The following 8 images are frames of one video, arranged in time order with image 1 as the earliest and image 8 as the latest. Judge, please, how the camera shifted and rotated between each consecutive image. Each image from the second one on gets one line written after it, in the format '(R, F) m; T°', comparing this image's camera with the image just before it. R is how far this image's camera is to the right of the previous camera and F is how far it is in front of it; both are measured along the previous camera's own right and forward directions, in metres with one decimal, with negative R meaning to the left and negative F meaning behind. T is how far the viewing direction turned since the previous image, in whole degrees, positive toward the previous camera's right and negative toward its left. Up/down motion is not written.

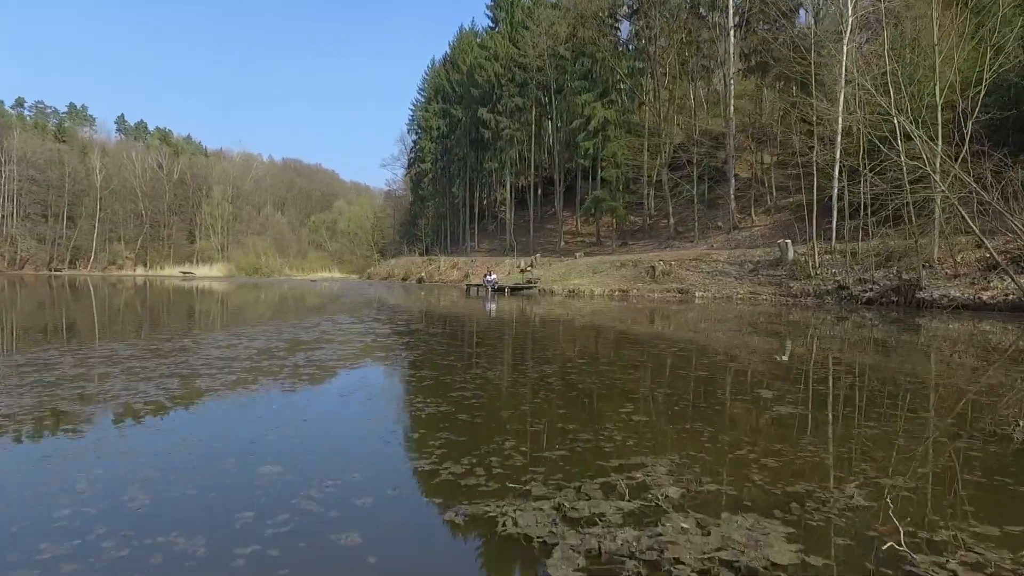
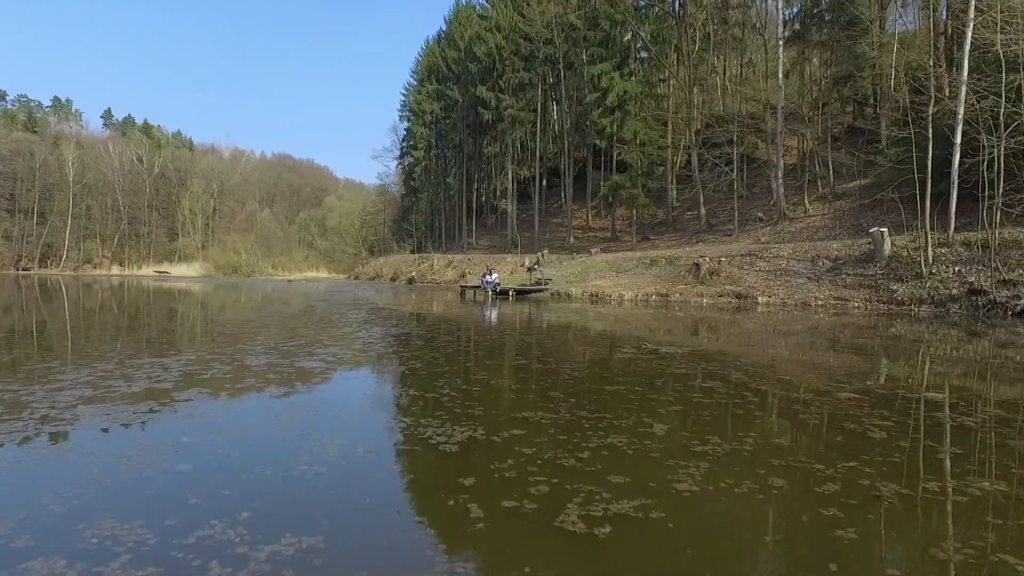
(-0.2, +4.9) m; 0°
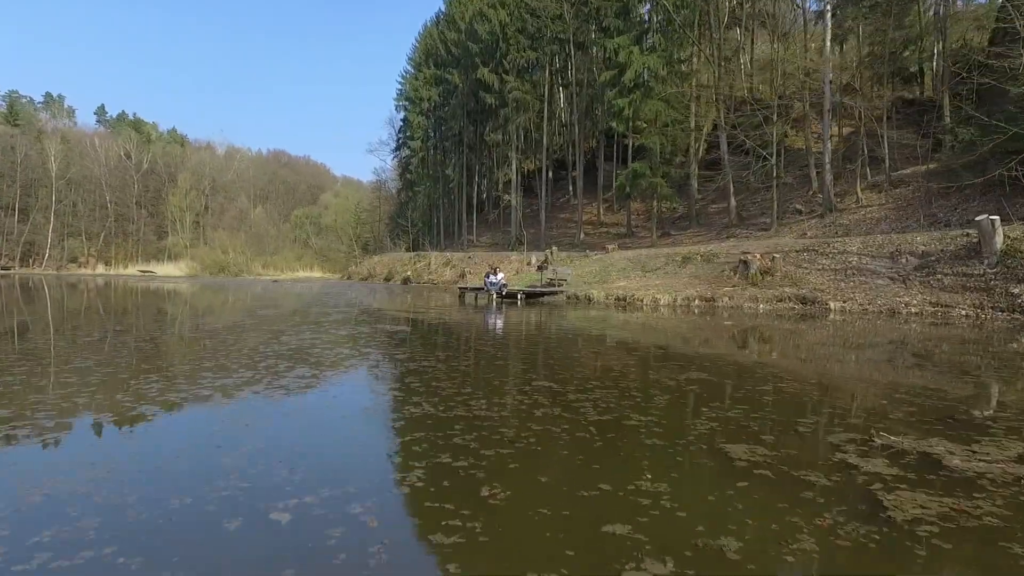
(-0.2, +3.2) m; 0°
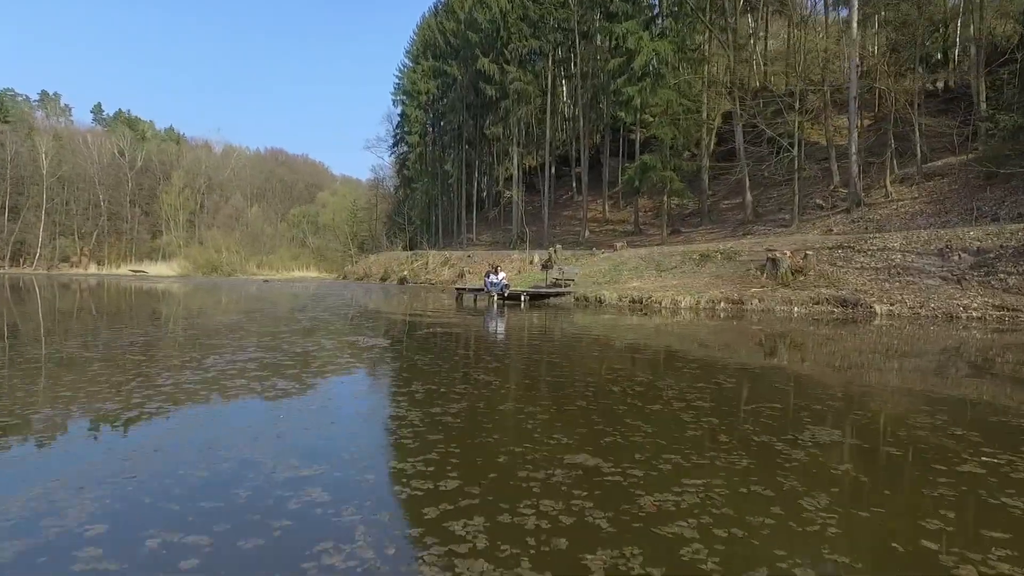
(-0.1, +1.5) m; 0°
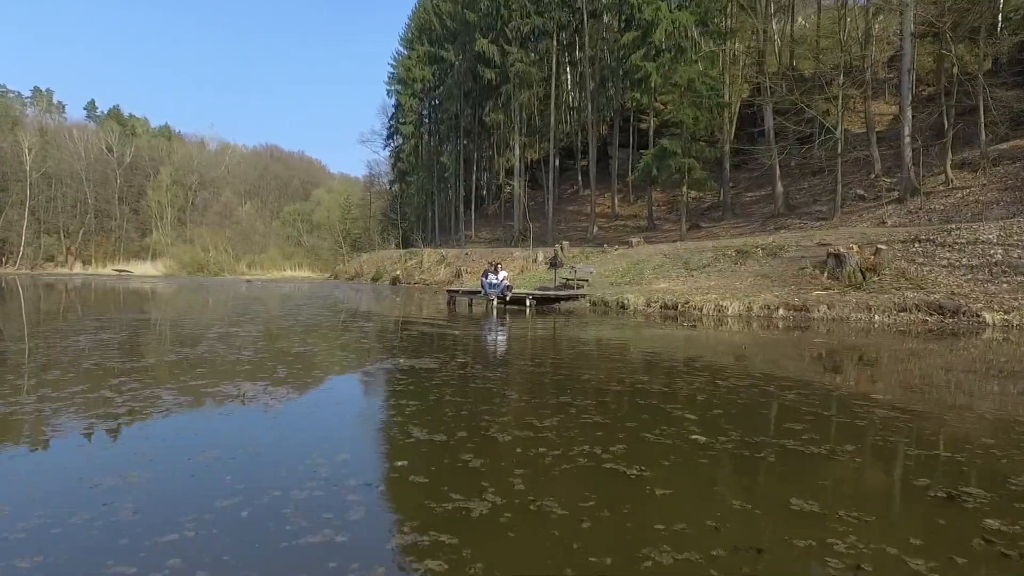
(-0.1, +2.6) m; 0°
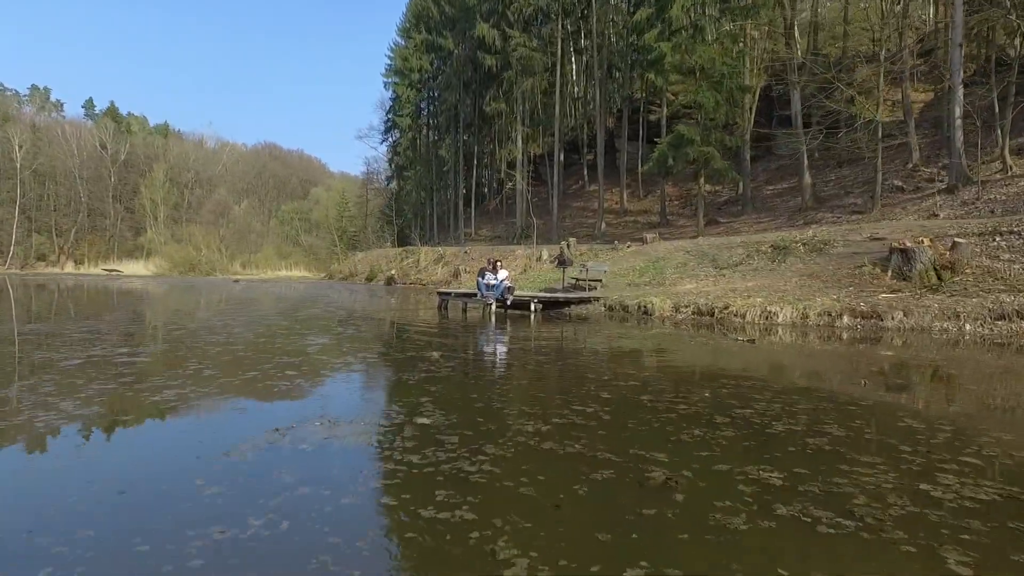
(0.0, +1.9) m; 0°
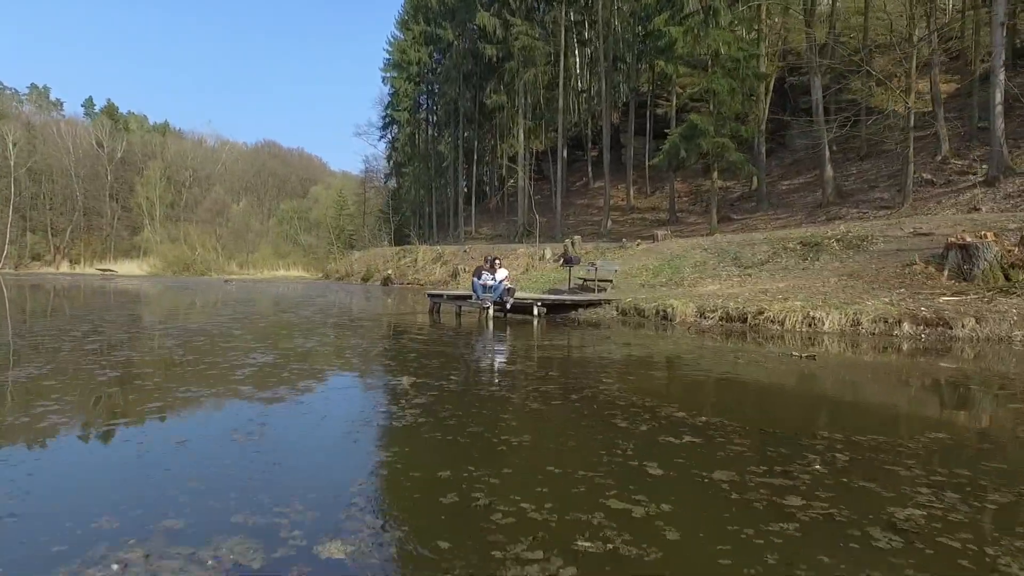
(0.0, +1.2) m; 0°
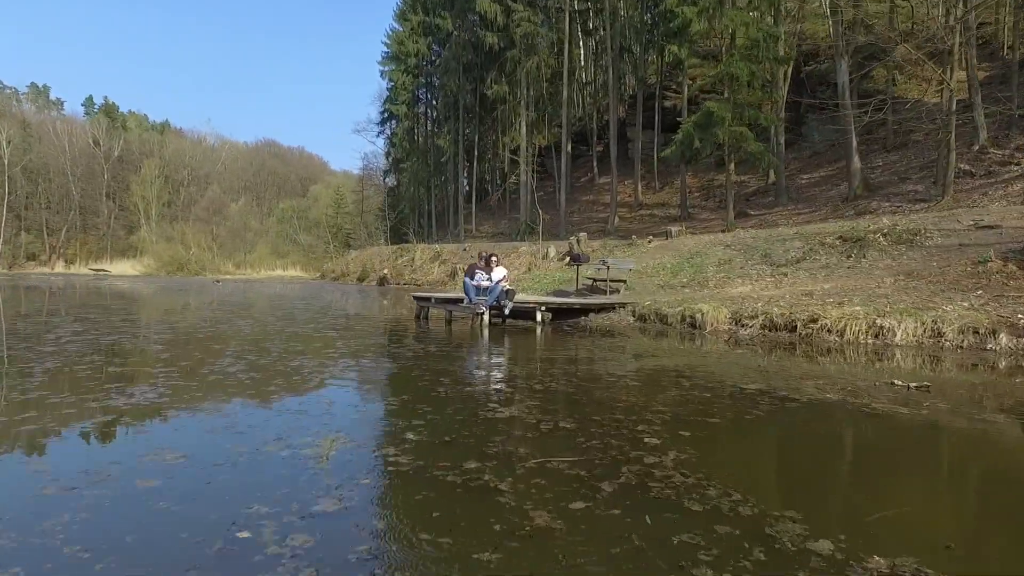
(0.0, +1.3) m; 0°
